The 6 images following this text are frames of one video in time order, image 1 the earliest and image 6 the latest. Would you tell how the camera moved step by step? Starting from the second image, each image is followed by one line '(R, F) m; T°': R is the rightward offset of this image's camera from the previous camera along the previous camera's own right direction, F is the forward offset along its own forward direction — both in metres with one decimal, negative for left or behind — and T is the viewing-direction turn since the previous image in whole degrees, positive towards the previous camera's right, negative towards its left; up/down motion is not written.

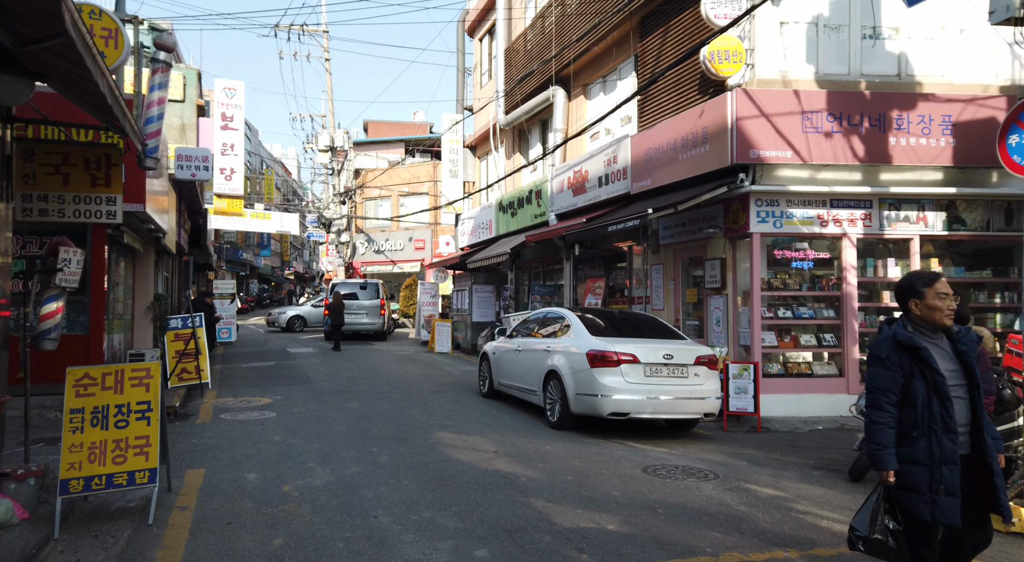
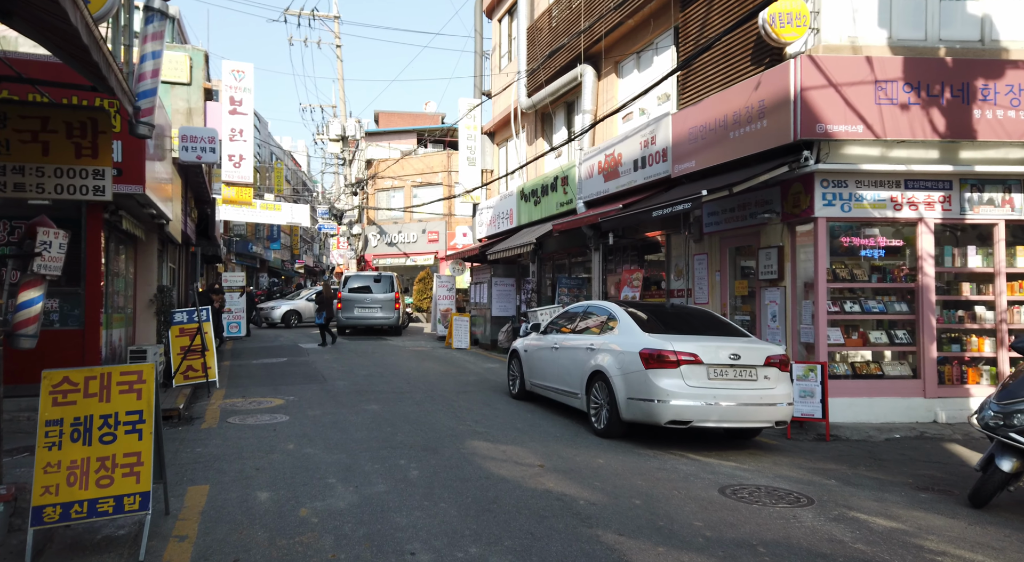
(-0.4, +0.9) m; -1°
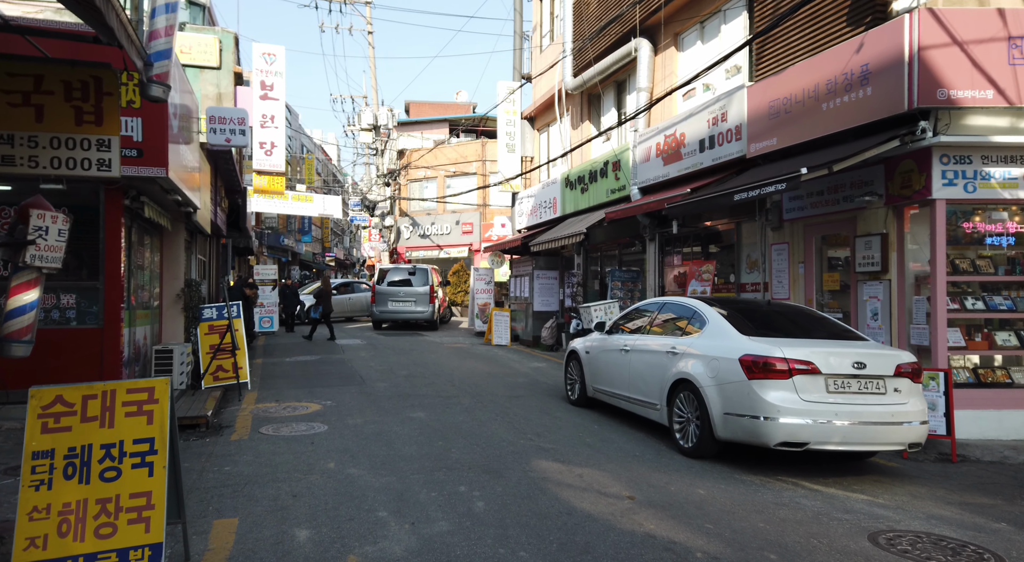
(-0.4, +1.0) m; -2°
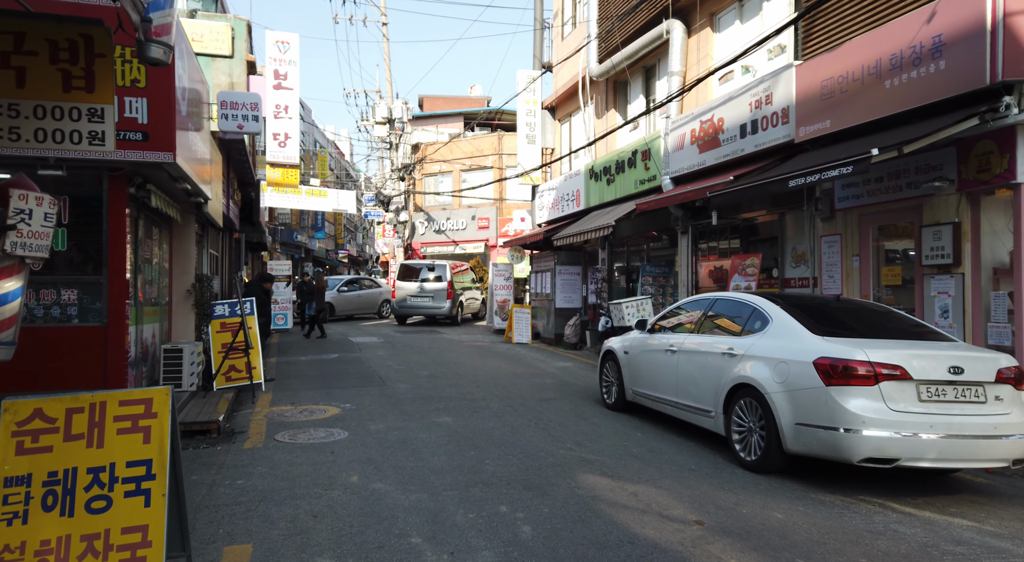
(-0.3, +0.7) m; -1°
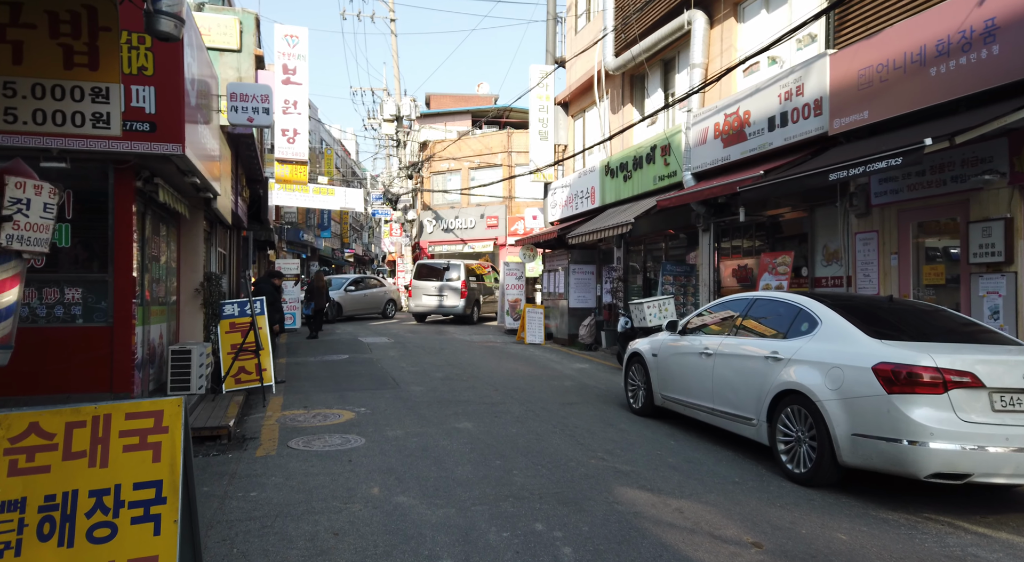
(-0.2, +0.4) m; 0°
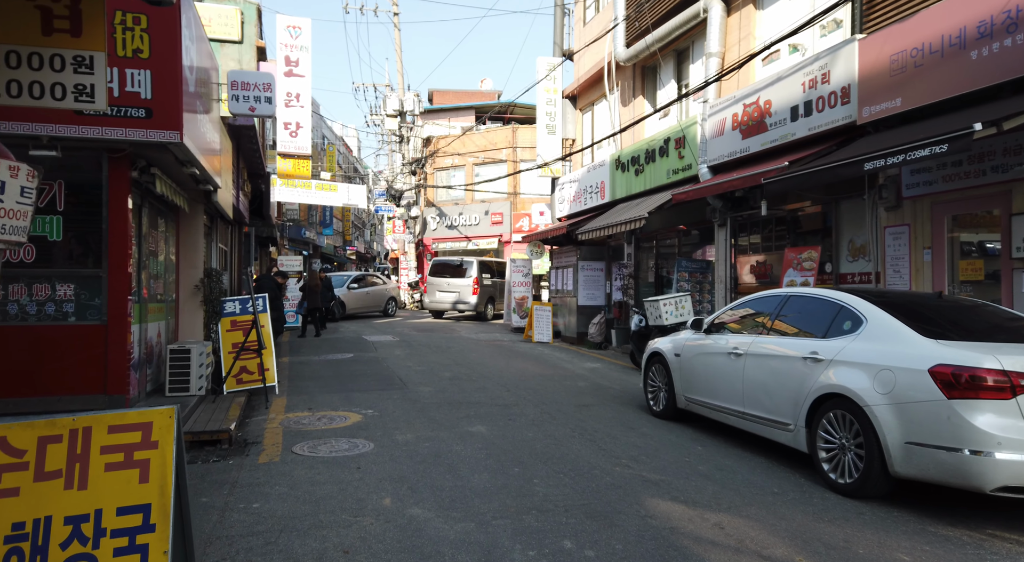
(-0.1, +0.4) m; 0°
